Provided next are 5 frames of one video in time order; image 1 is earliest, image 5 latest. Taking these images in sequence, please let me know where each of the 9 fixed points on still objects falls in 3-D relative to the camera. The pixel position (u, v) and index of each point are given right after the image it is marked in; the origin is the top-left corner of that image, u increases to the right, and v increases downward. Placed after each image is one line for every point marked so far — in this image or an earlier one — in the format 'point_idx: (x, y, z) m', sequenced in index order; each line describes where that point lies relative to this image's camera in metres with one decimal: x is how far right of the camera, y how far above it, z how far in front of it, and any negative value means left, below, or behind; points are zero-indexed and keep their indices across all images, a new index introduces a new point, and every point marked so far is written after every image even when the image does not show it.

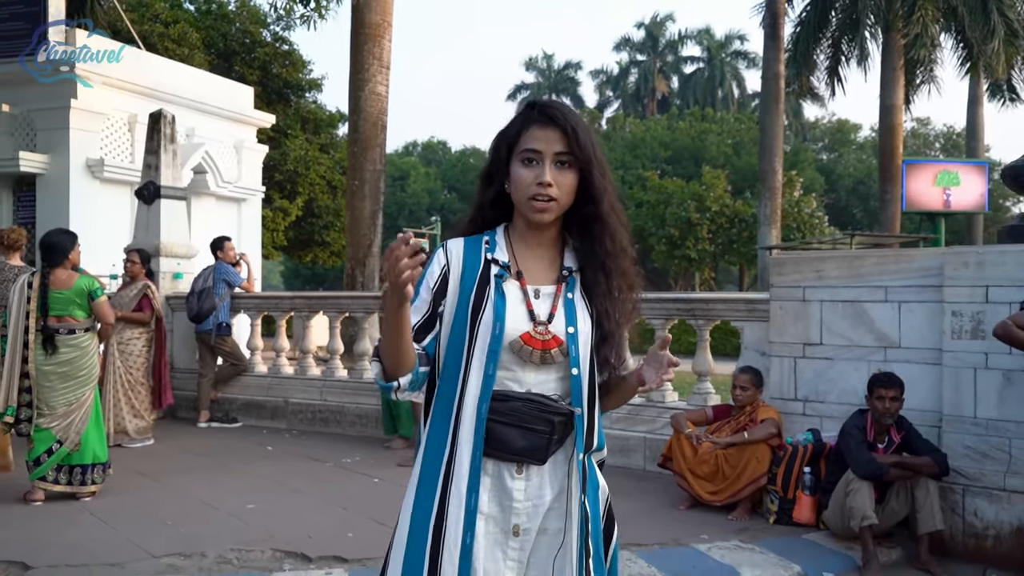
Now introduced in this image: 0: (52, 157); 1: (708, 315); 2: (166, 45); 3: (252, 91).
0: (-4.8, +1.4, +10.5) m
1: (+1.2, -0.2, +6.2) m
2: (-6.7, +4.6, +19.1) m
3: (-3.5, +2.6, +13.4) m
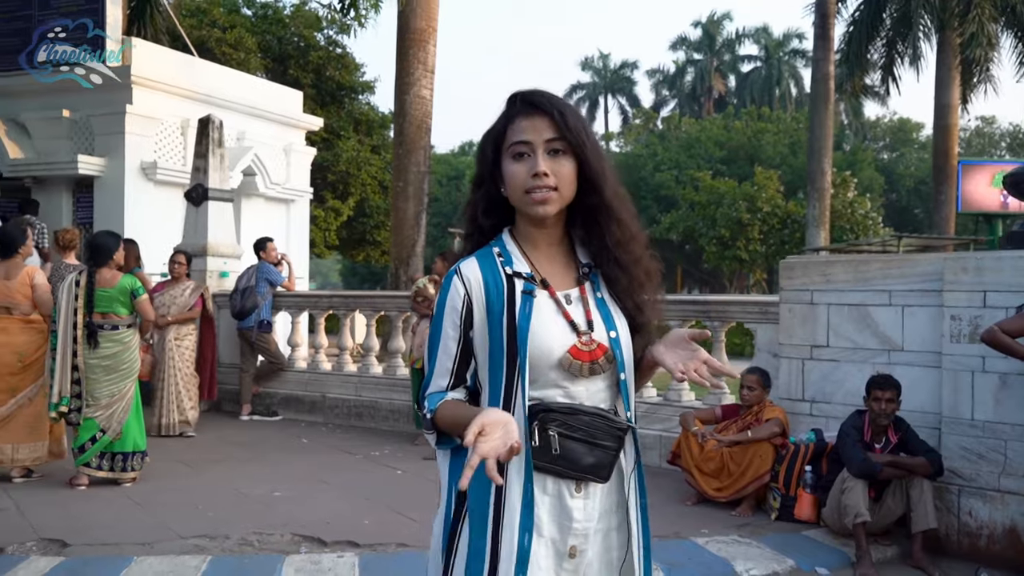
0: (-4.4, +1.4, +11.0) m
1: (+1.3, -0.2, +6.4) m
2: (-5.7, +4.7, +19.7) m
3: (-2.9, +2.7, +13.8) m
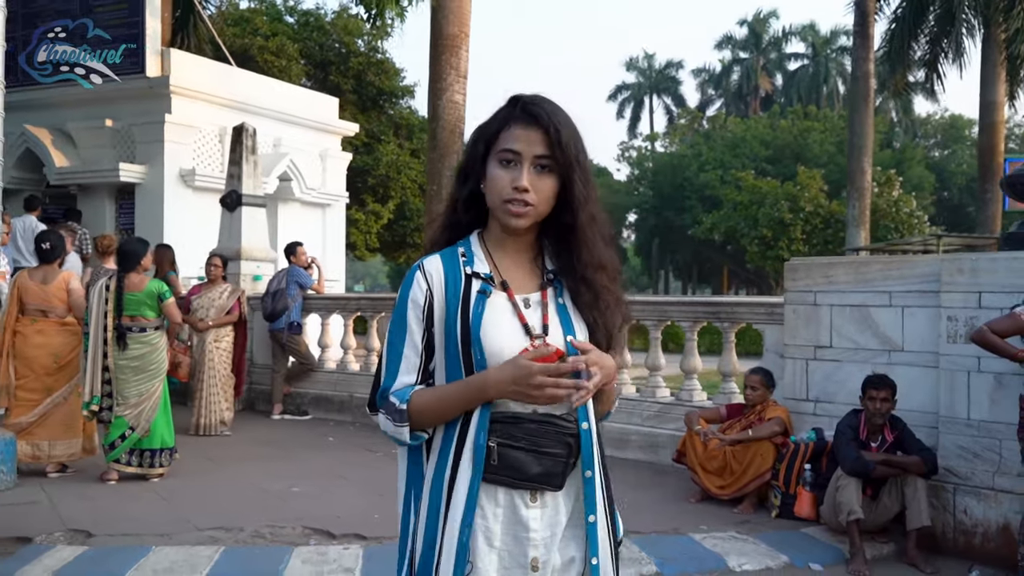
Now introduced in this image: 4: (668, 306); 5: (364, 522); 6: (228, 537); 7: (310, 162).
0: (-4.1, +1.4, +11.4) m
1: (+1.4, -0.2, +6.5) m
2: (-5.0, +4.6, +20.2) m
3: (-2.5, +2.6, +14.1) m
4: (+1.1, -0.1, +6.9) m
5: (-0.8, -1.2, +5.2) m
6: (-1.4, -1.2, +4.9) m
7: (-2.7, +1.7, +13.4) m
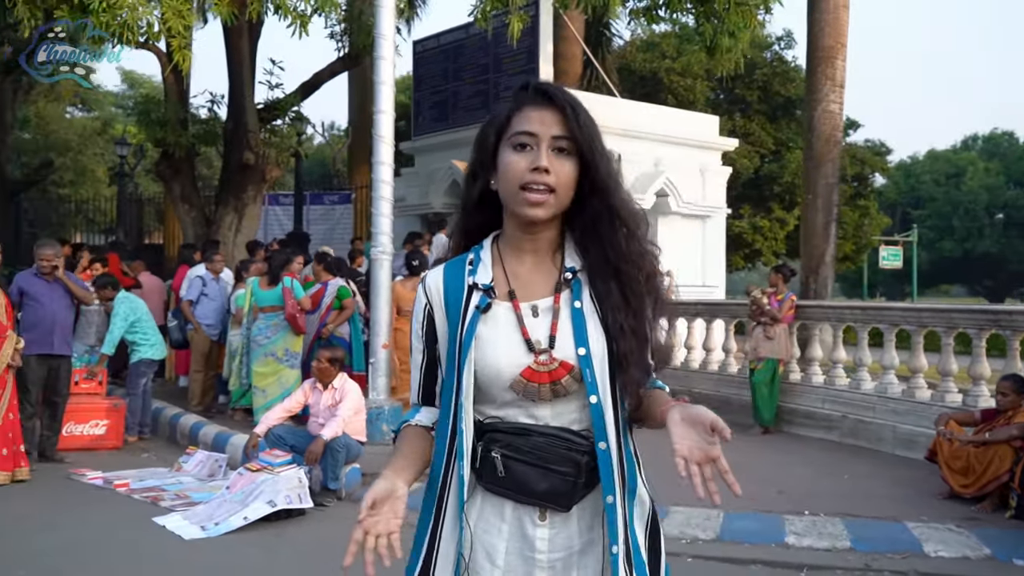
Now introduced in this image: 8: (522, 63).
0: (+0.4, +1.3, +13.4) m
1: (+3.3, -0.3, +6.6) m
2: (+3.4, +4.5, +21.7) m
3: (+3.1, +2.5, +15.1) m
4: (+3.1, -0.2, +7.1) m
5: (+0.7, -1.3, +6.3) m
6: (0.0, -1.3, +6.3) m
7: (+2.6, +1.6, +14.6) m
8: (+0.1, +3.1, +13.6) m
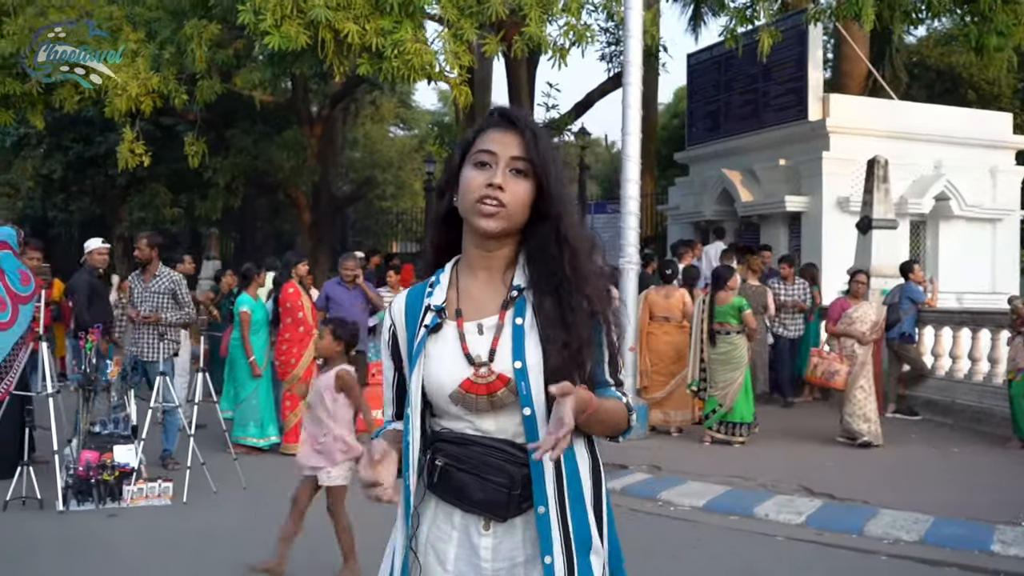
0: (+4.0, +1.2, +13.5) m
1: (+4.7, -0.3, +6.0) m
2: (+9.4, +4.4, +20.5) m
3: (+7.1, +2.4, +14.3) m
4: (+4.7, -0.3, +6.6) m
5: (+2.2, -1.3, +6.6) m
6: (+1.5, -1.3, +6.8) m
7: (+6.4, +1.5, +13.9) m
8: (+3.8, +3.0, +13.7) m
